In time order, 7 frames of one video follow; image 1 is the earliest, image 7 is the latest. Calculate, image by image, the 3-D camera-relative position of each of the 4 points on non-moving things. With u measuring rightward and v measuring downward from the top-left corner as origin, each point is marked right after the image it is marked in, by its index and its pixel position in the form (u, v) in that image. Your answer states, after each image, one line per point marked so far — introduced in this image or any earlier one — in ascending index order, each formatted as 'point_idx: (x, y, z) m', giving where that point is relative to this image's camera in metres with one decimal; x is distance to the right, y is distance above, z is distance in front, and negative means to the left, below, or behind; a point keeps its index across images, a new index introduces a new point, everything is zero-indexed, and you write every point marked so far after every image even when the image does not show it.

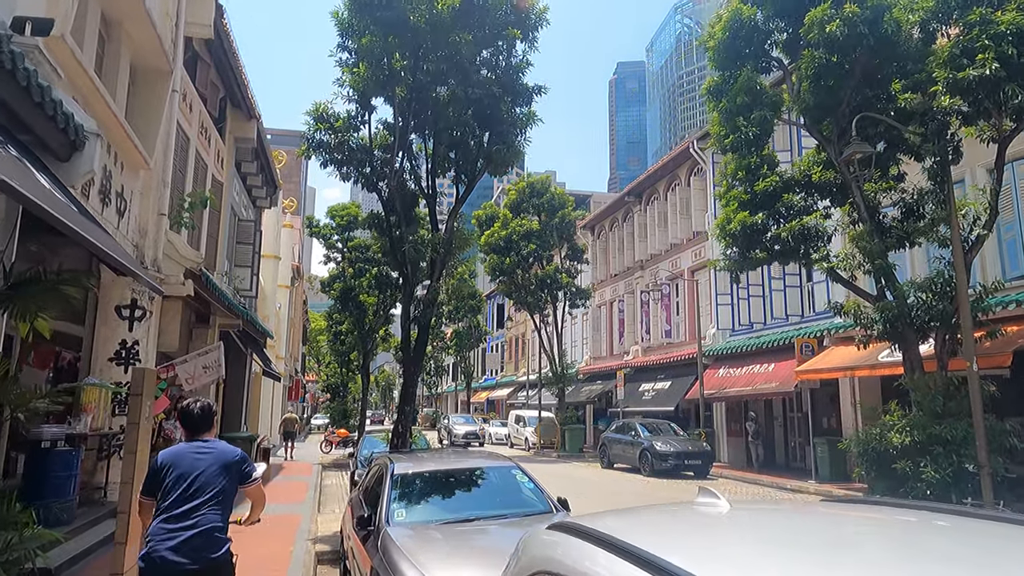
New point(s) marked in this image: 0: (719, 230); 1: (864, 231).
0: (+4.1, +1.2, +13.2) m
1: (+5.9, +1.0, +11.0) m
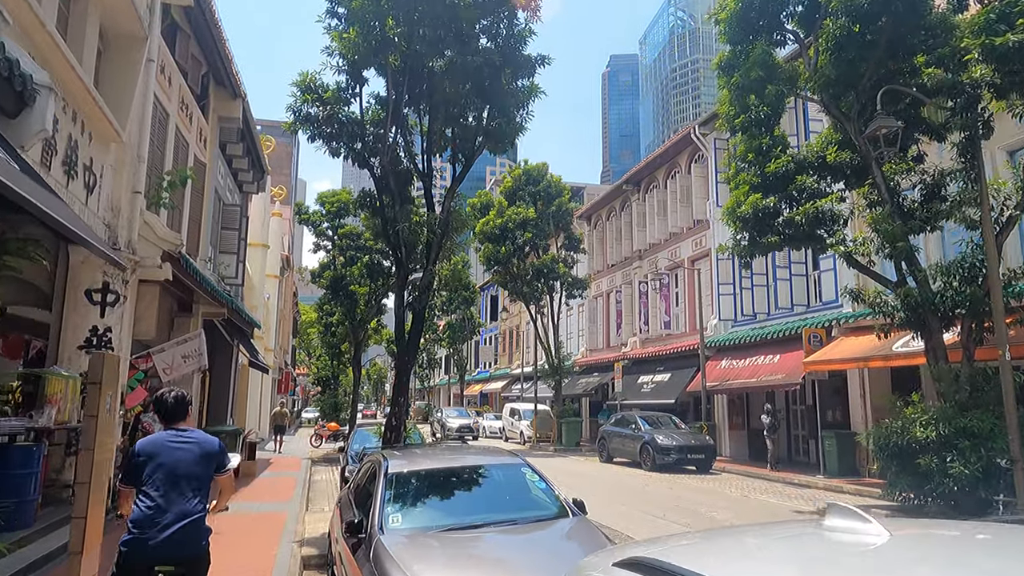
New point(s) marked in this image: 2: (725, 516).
0: (+4.0, +1.4, +12.6) m
1: (+5.9, +1.2, +10.4) m
2: (+3.3, -3.6, +10.6) m
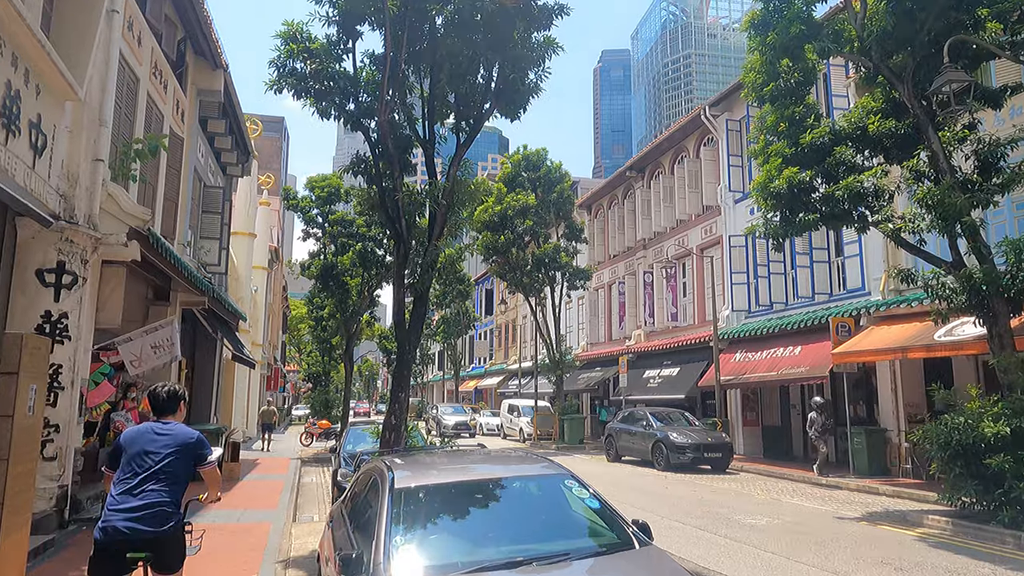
0: (+4.2, +1.7, +11.5) m
1: (+6.0, +1.5, +9.3) m
2: (+3.5, -3.3, +9.5) m
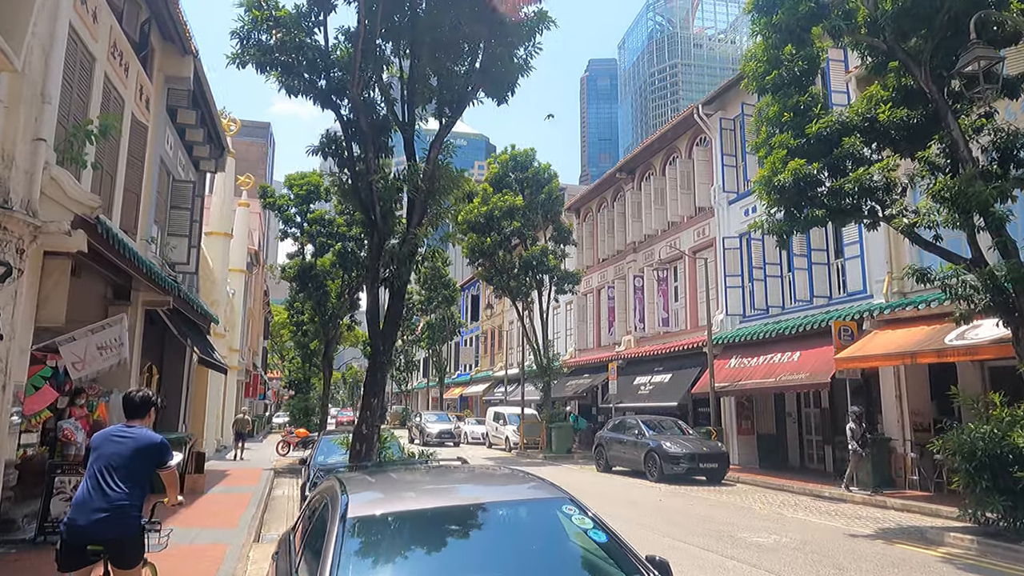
0: (+4.0, +1.7, +10.8) m
1: (+5.9, +1.5, +8.7) m
2: (+3.3, -3.3, +8.8) m
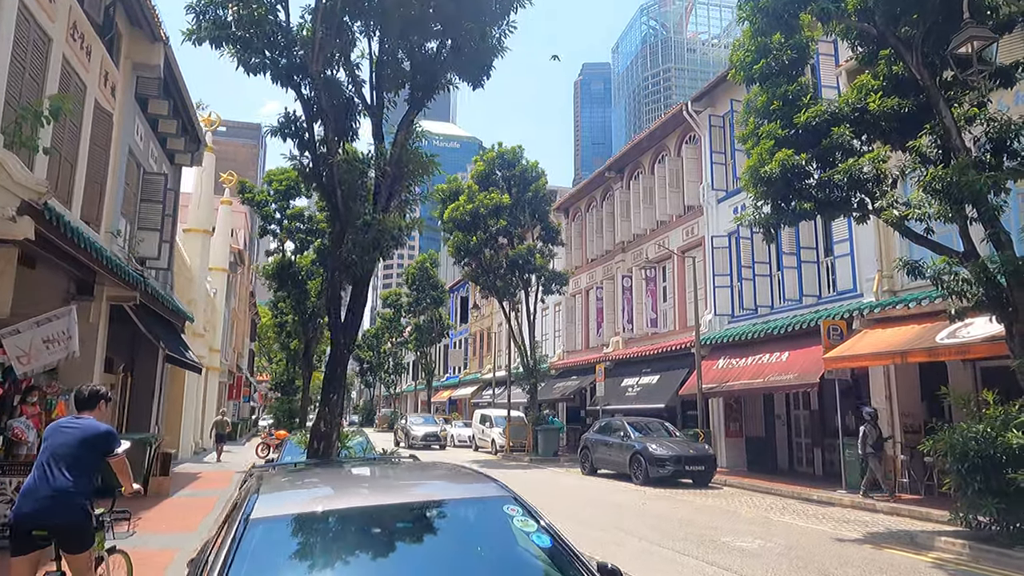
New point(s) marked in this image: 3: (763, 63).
0: (+3.6, +1.8, +10.4) m
1: (+5.5, +1.6, +8.3) m
2: (+3.0, -3.2, +8.4) m
3: (+3.9, +3.5, +10.6) m
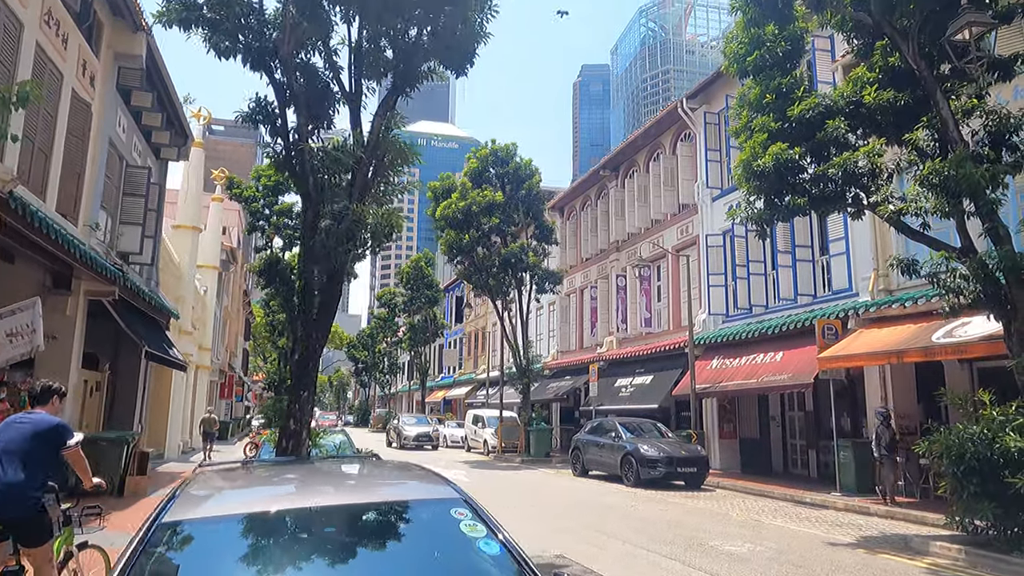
0: (+3.4, +1.8, +10.2) m
1: (+5.3, +1.6, +8.1) m
2: (+2.8, -3.1, +8.1) m
3: (+3.7, +3.6, +10.3) m
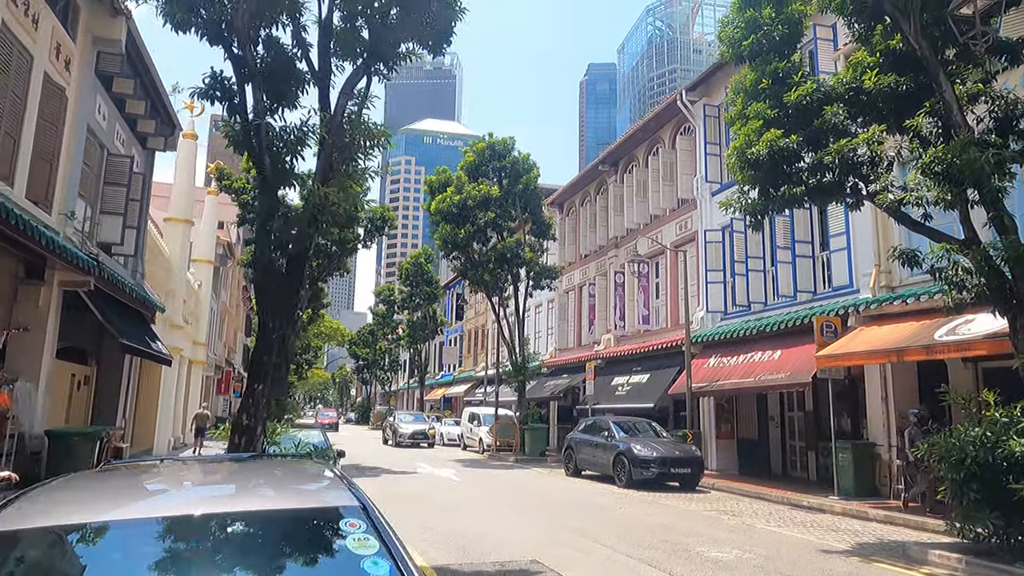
0: (+3.2, +1.9, +9.7) m
1: (+5.1, +1.7, +7.6) m
2: (+2.5, -3.0, +7.7) m
3: (+3.5, +3.6, +9.9) m
